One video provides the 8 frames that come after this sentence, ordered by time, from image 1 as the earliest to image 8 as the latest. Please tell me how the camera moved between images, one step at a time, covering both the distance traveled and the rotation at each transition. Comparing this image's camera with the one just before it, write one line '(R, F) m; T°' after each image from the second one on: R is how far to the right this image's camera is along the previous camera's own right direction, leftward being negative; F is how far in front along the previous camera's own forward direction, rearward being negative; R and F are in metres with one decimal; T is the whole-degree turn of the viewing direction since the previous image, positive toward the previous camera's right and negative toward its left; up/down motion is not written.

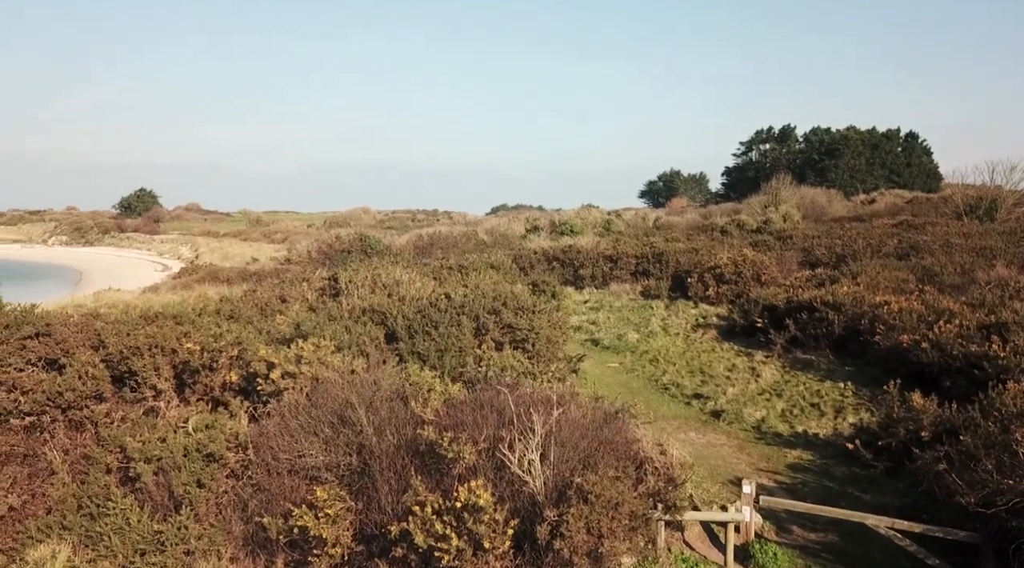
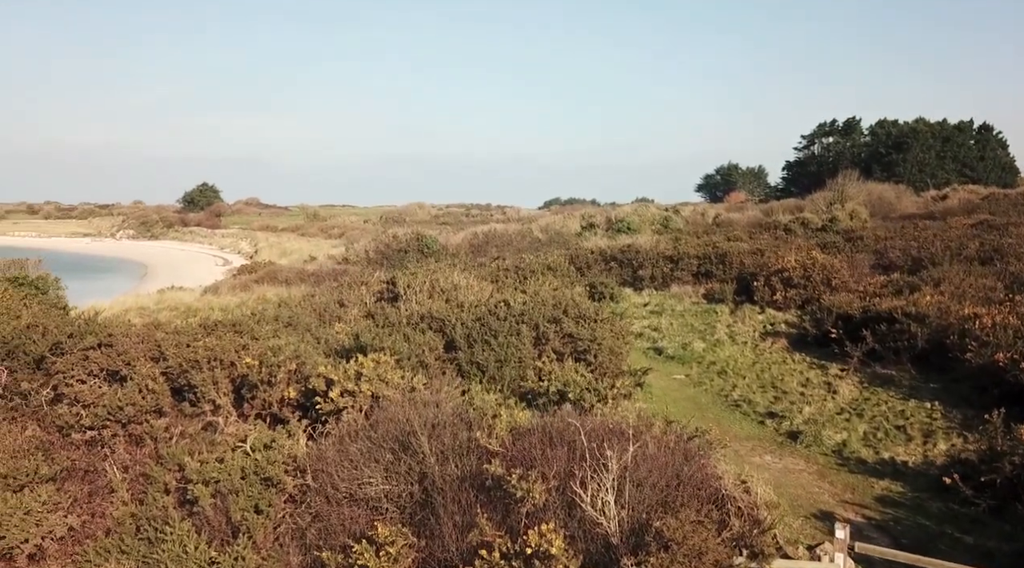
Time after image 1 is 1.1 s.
(-0.1, +0.3) m; -3°
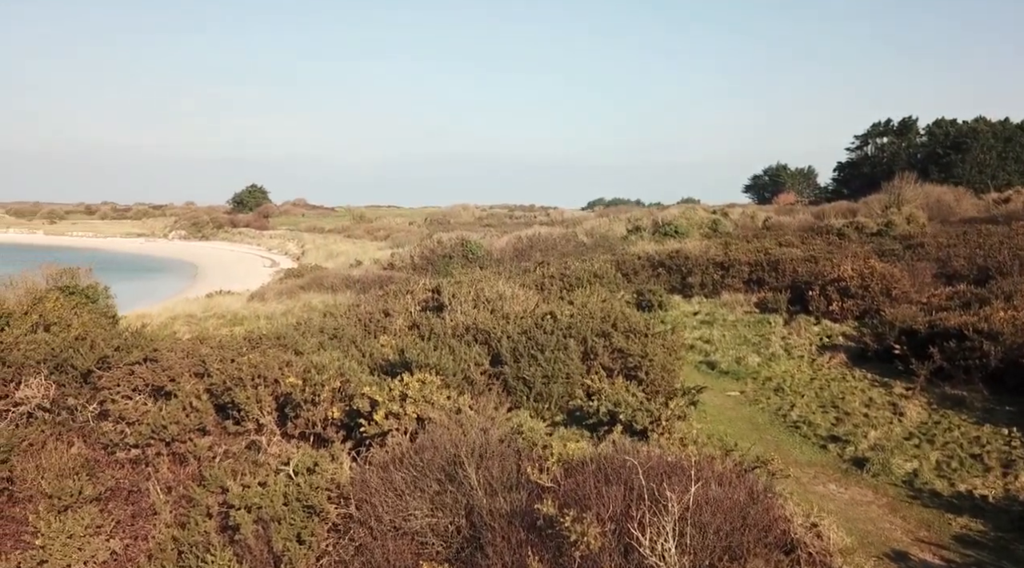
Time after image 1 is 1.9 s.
(0.0, +0.3) m; -3°
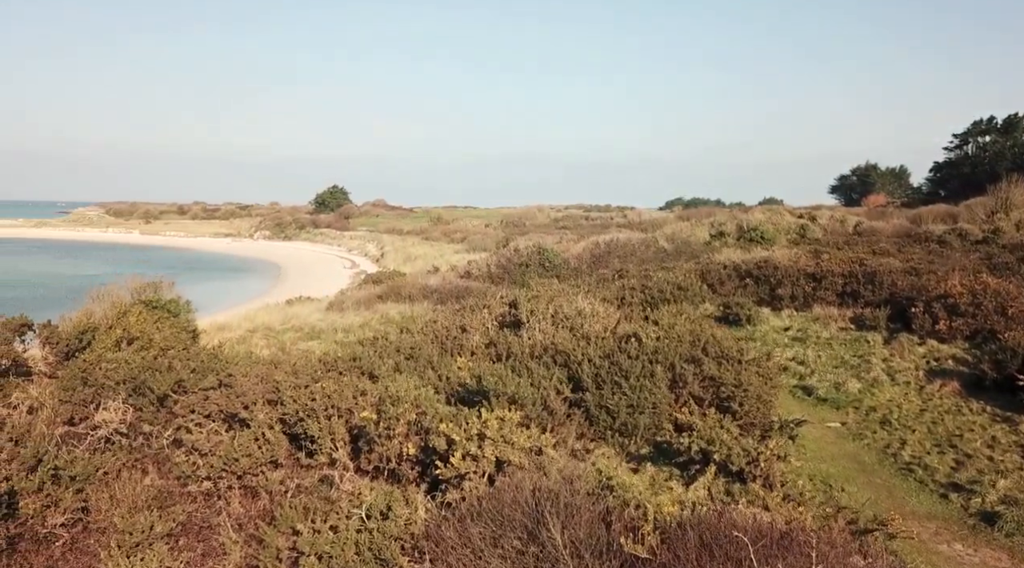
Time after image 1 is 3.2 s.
(-0.1, +0.5) m; -5°
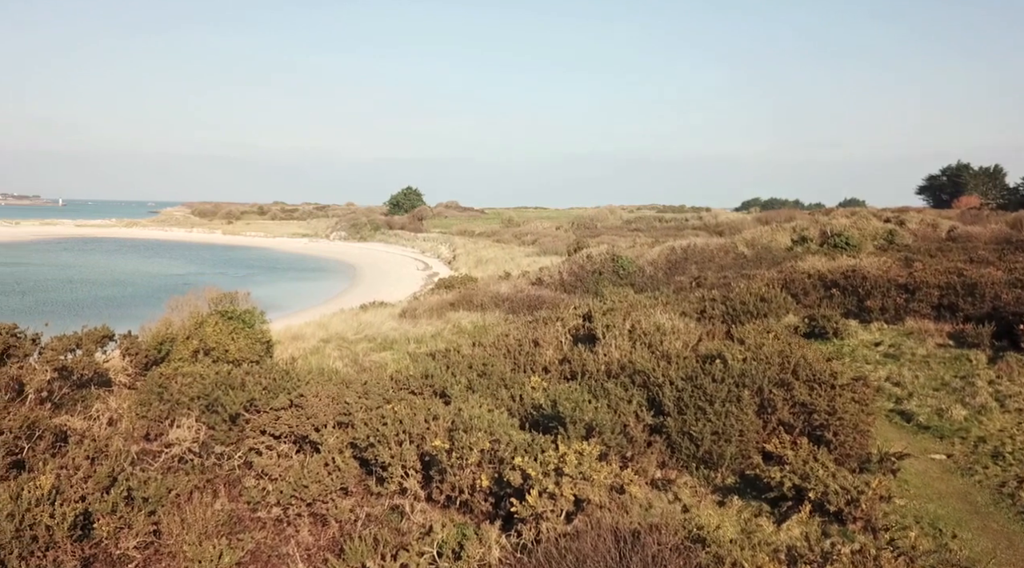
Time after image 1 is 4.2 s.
(-0.1, +0.4) m; -5°
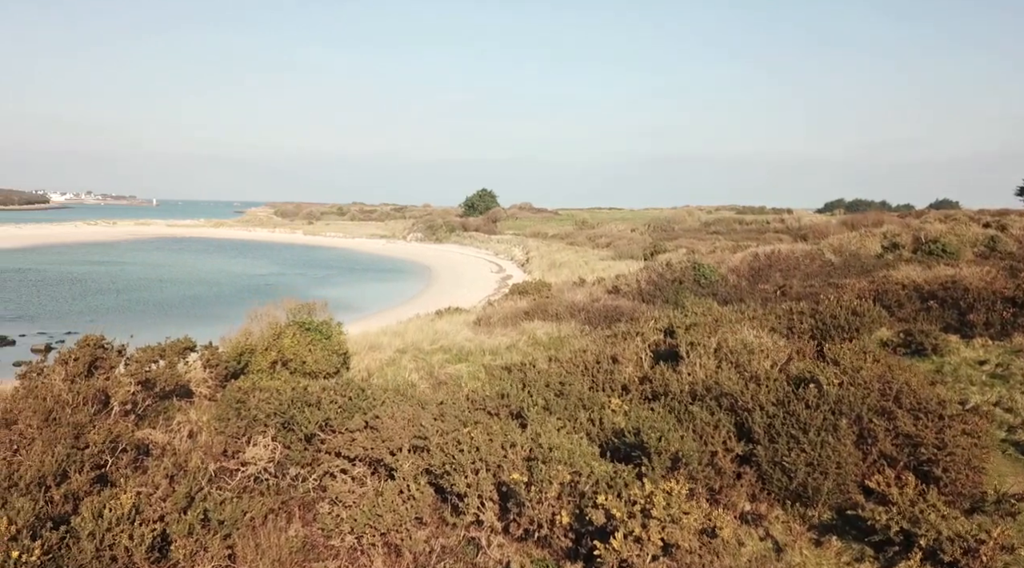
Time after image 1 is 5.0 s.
(0.0, +0.4) m; -5°
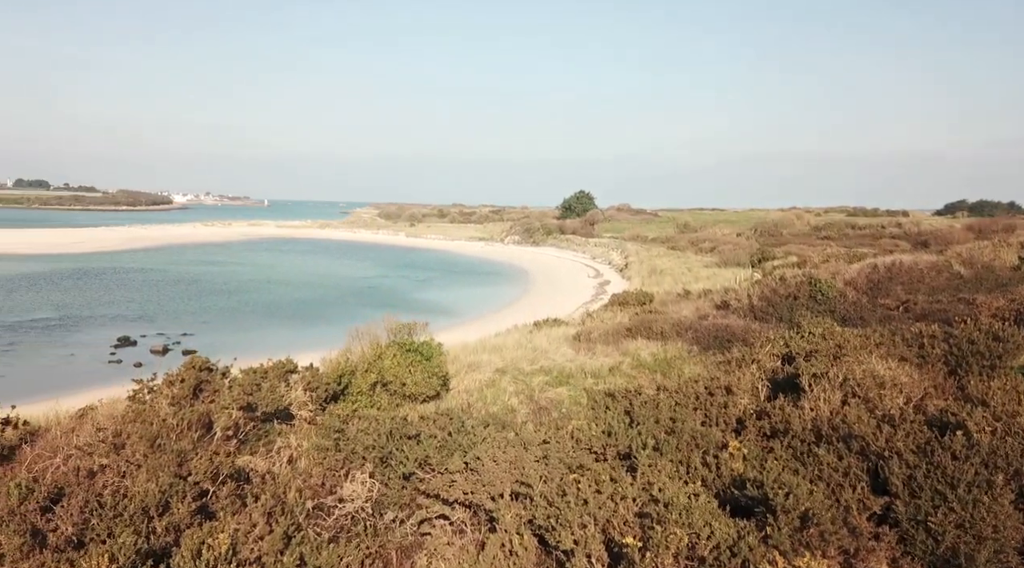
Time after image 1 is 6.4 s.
(-0.1, +0.6) m; -6°
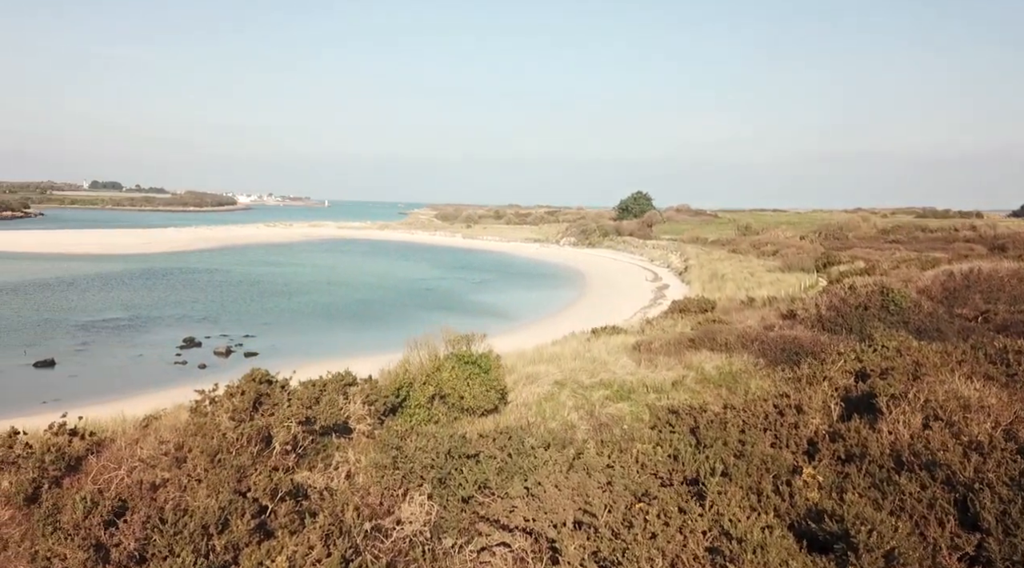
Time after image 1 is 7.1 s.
(0.0, +0.3) m; -4°
